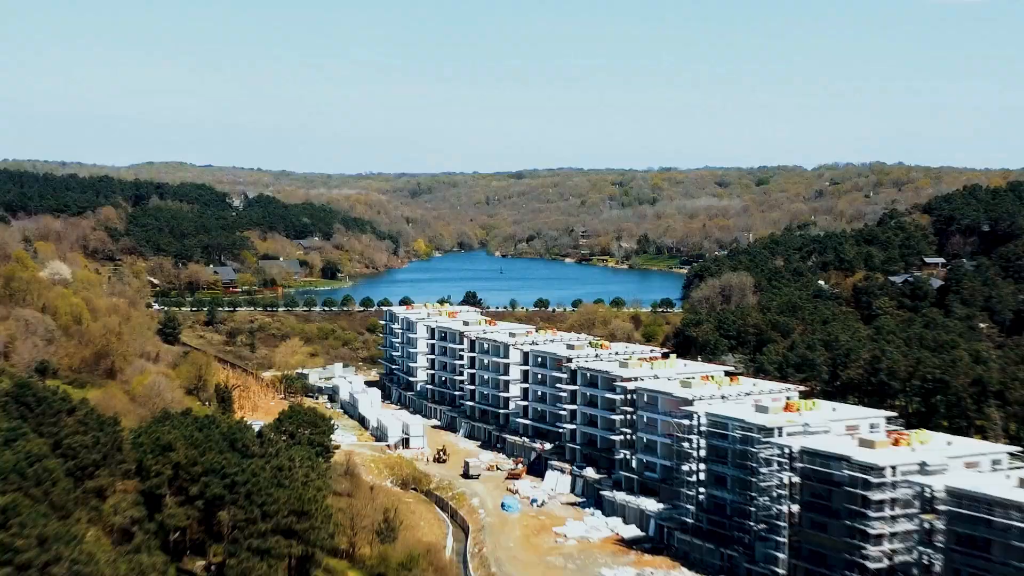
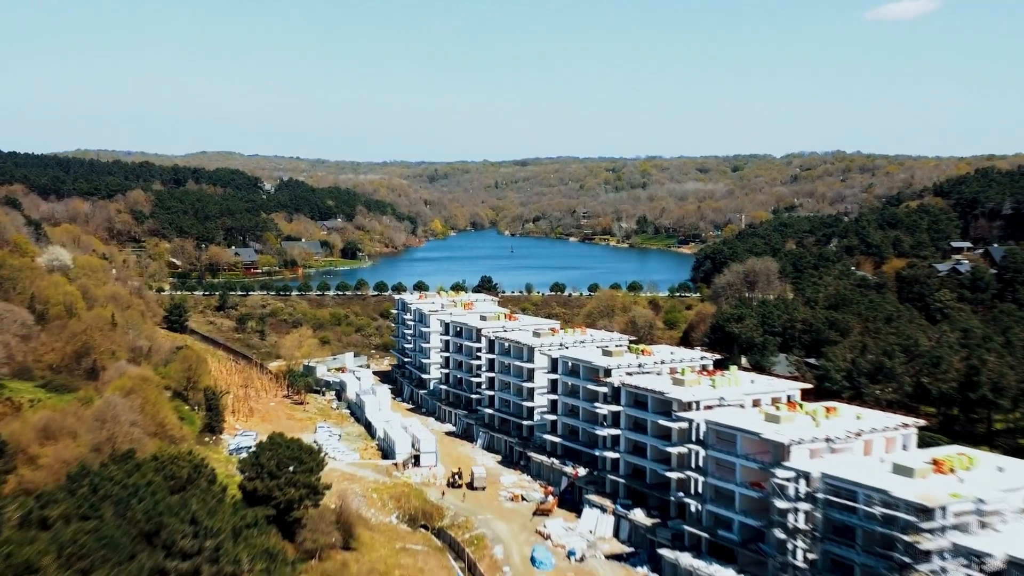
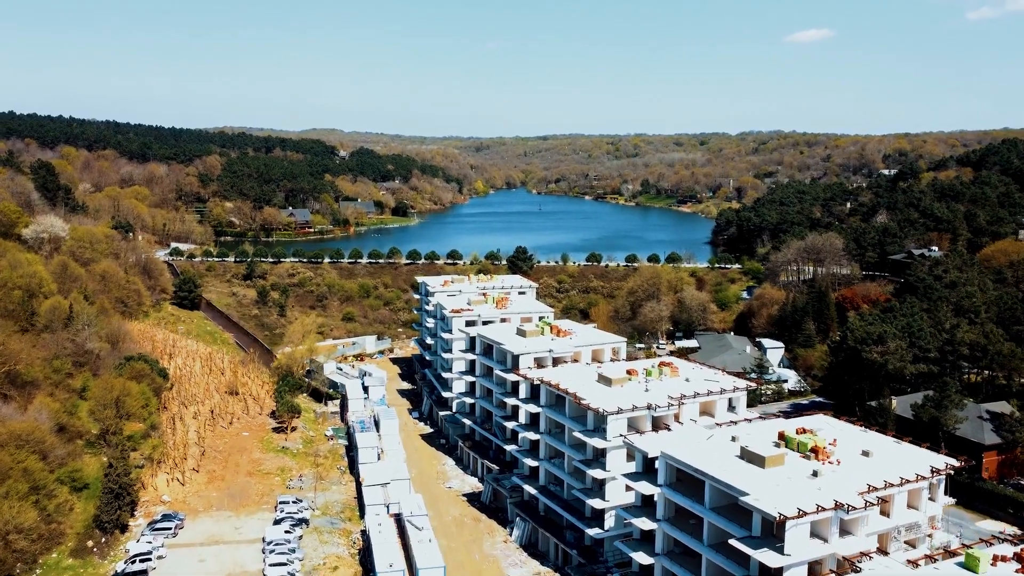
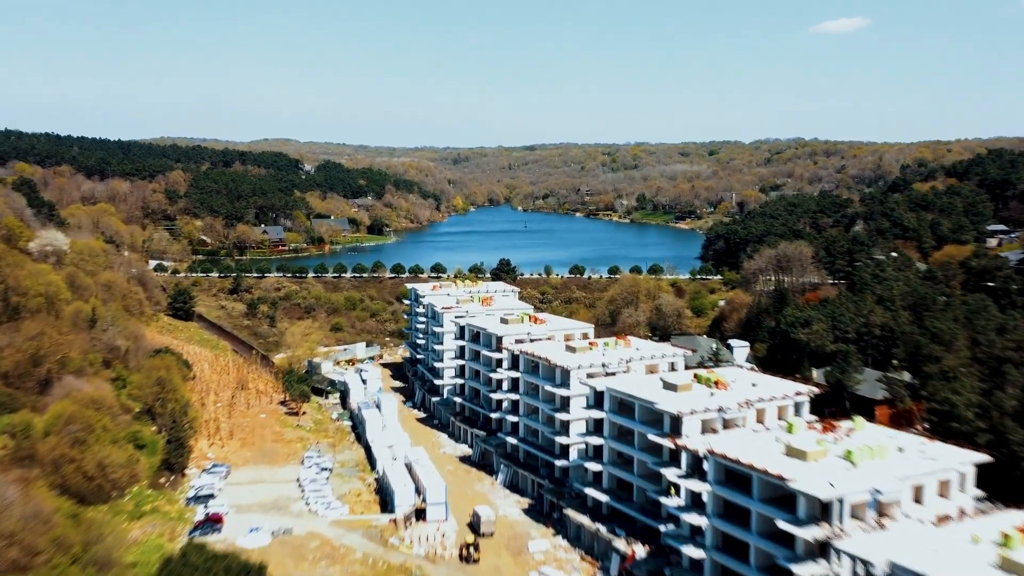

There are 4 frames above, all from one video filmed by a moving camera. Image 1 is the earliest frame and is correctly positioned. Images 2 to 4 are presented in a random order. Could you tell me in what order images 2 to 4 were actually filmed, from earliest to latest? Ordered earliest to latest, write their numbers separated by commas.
2, 4, 3
